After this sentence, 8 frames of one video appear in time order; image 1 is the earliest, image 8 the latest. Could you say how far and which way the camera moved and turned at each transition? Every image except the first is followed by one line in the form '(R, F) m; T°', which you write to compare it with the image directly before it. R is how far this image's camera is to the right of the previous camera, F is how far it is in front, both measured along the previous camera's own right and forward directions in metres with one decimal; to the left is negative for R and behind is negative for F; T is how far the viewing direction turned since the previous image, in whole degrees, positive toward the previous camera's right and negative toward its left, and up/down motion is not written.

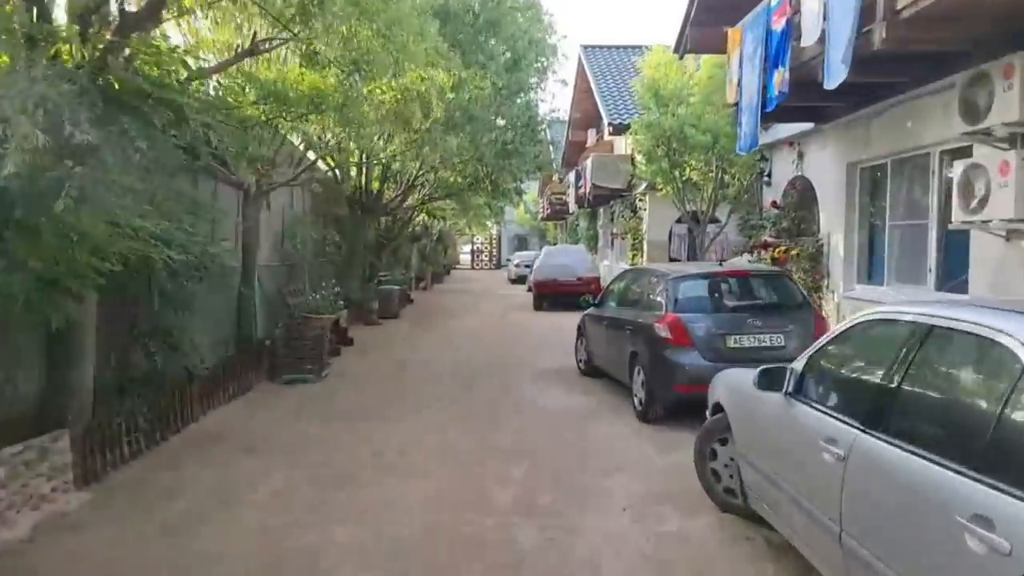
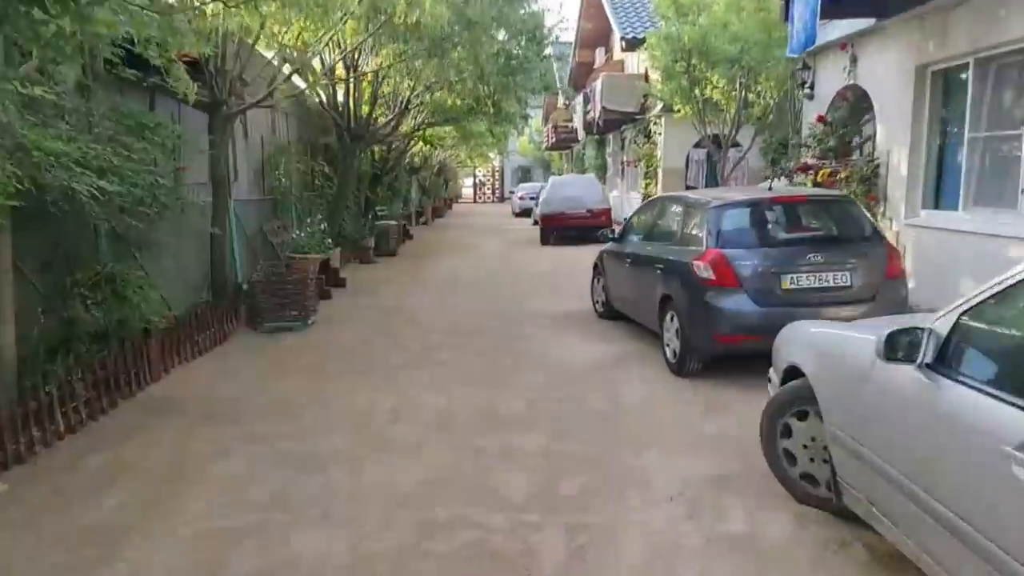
(-0.1, +1.3) m; 0°
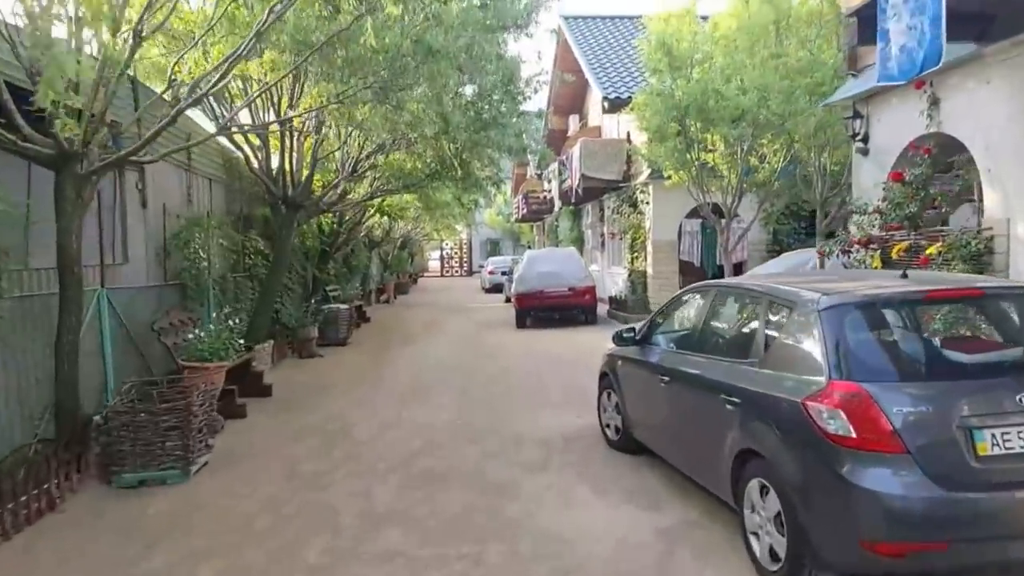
(-0.1, +2.8) m; +3°
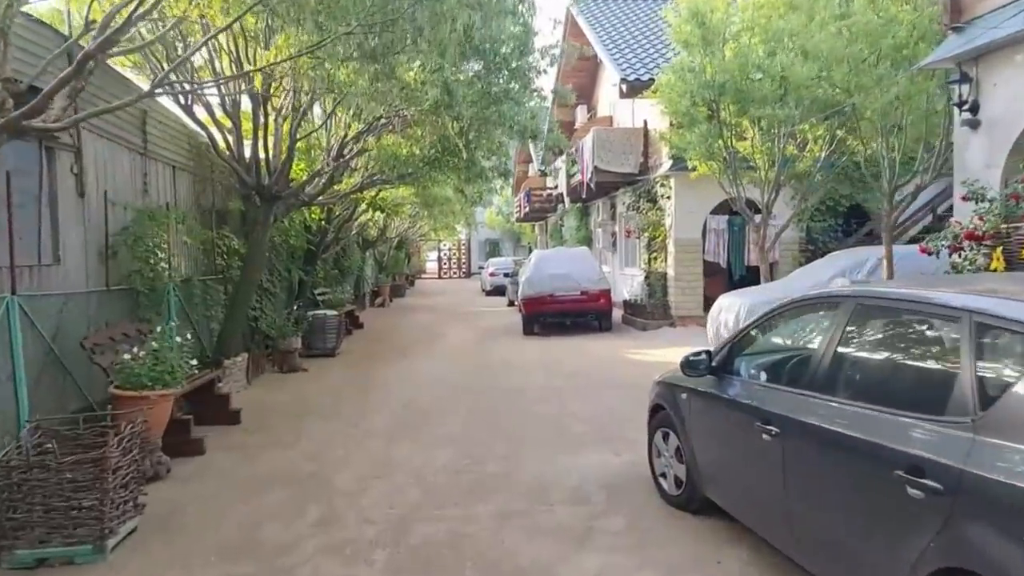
(-0.2, +1.8) m; 0°
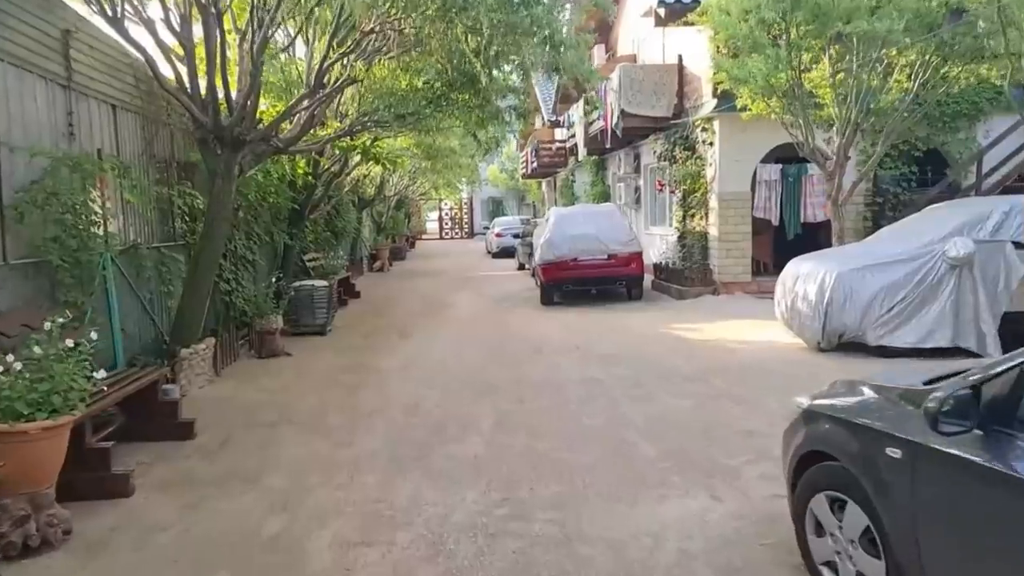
(-0.4, +2.2) m; 0°
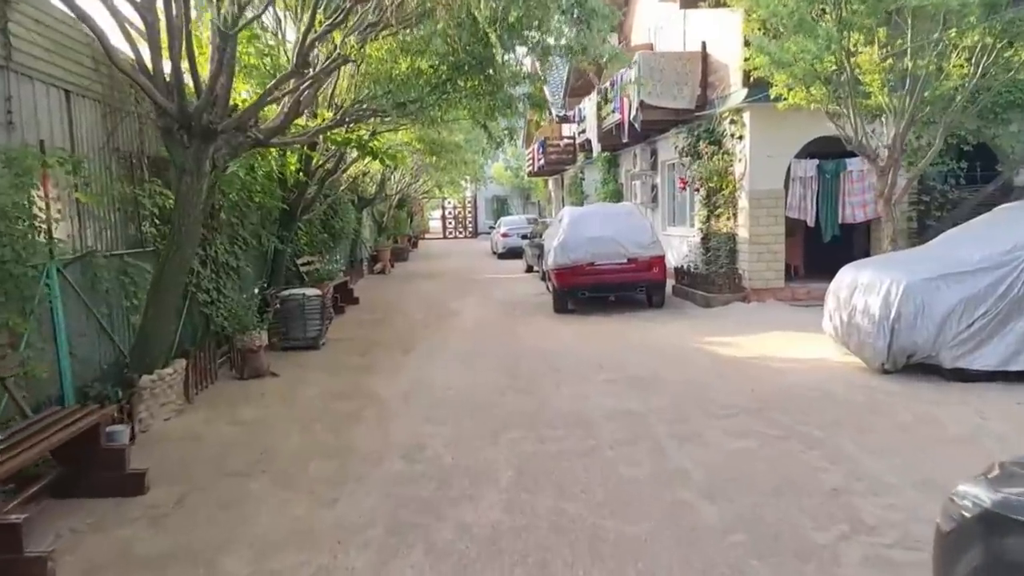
(-0.2, +1.2) m; 0°
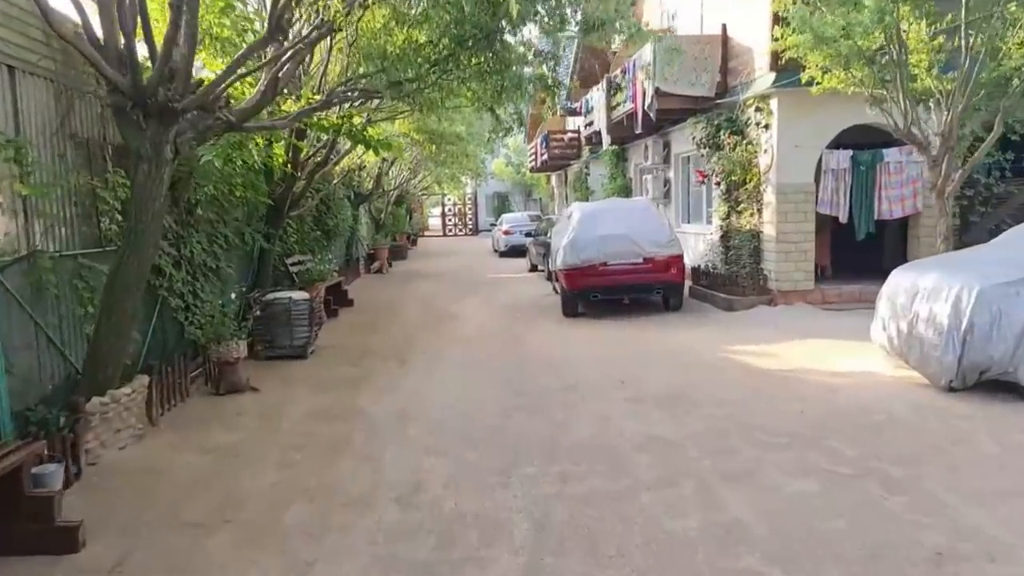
(-0.1, +1.0) m; 0°
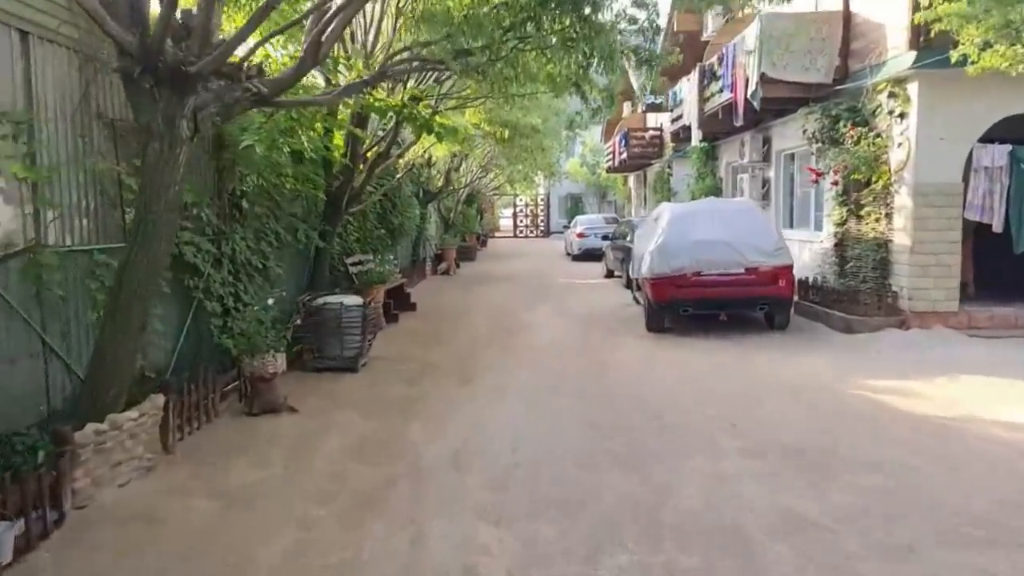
(-0.2, +1.4) m; -6°
